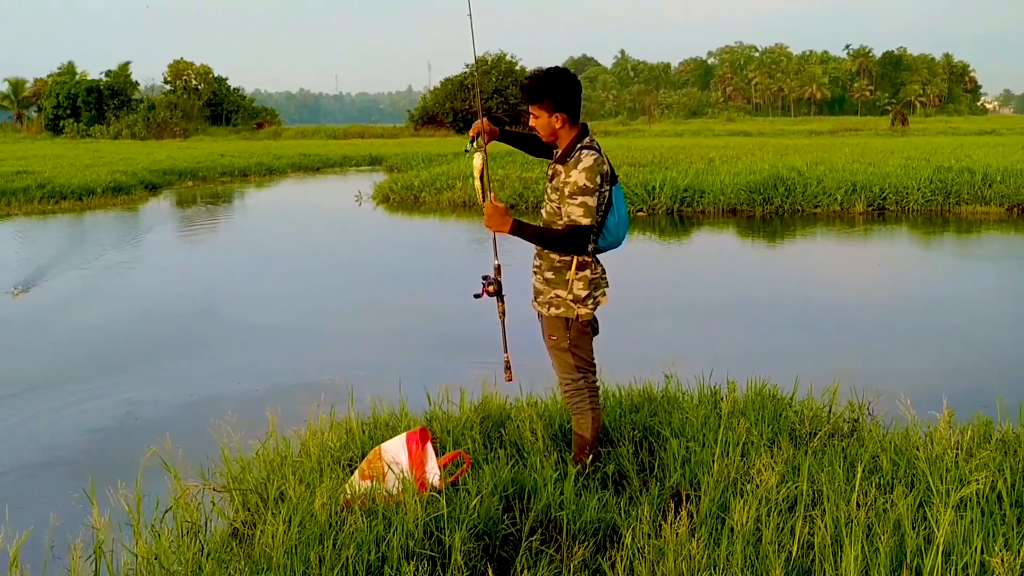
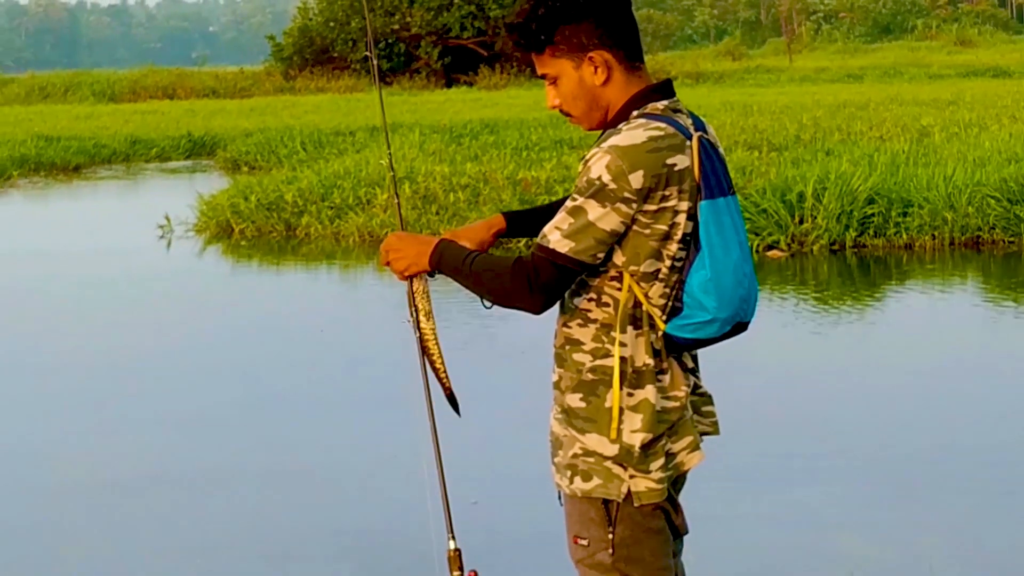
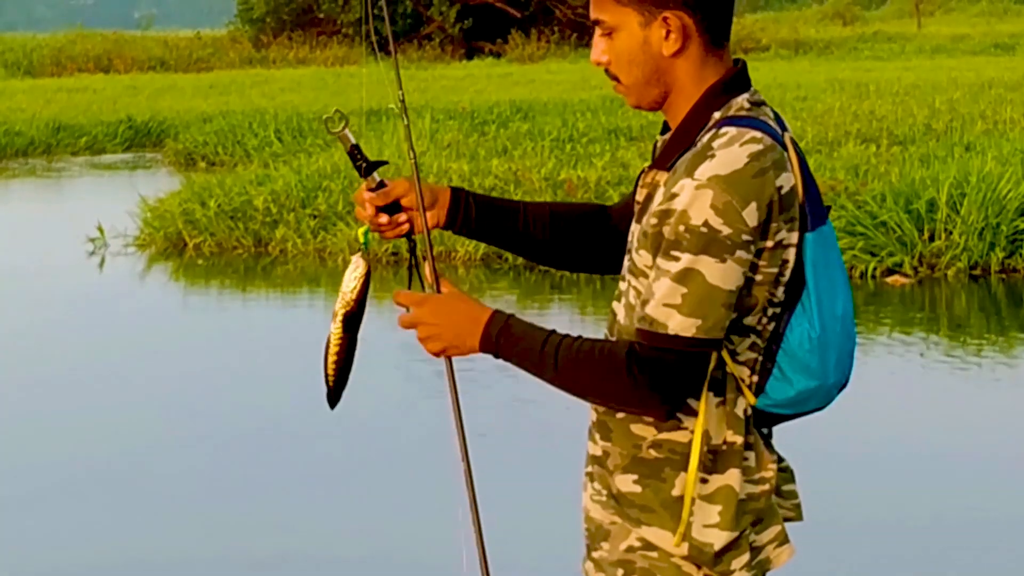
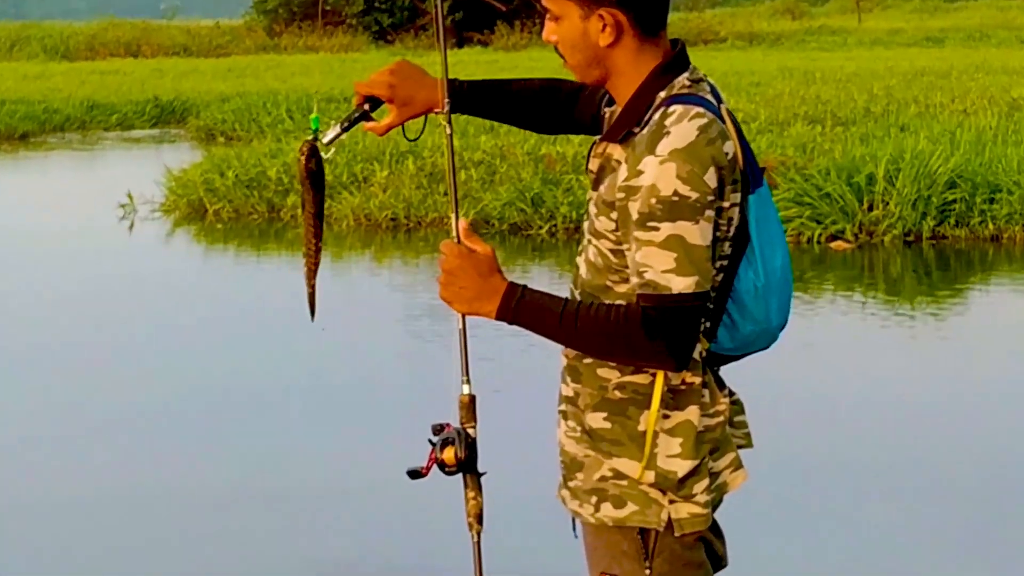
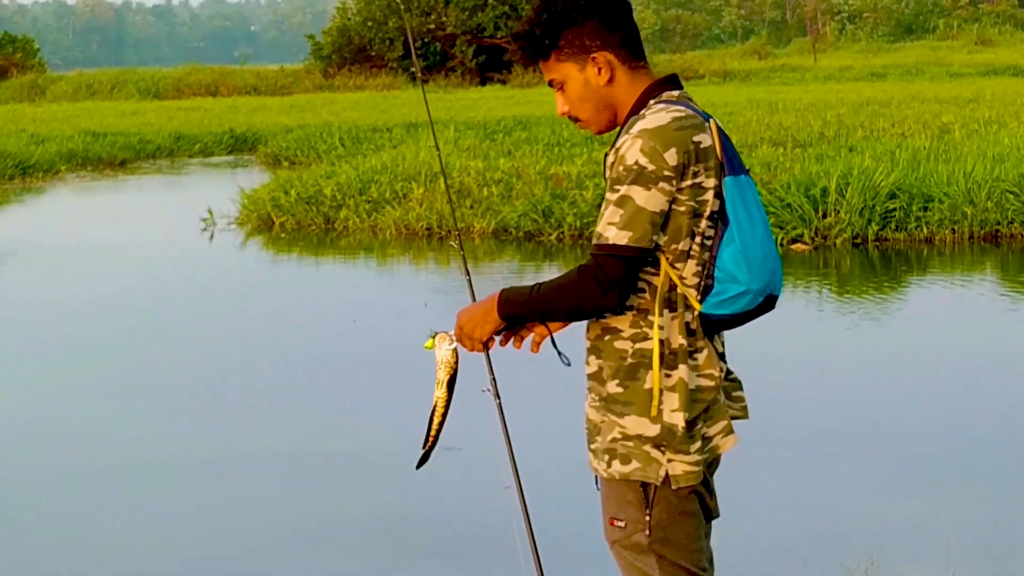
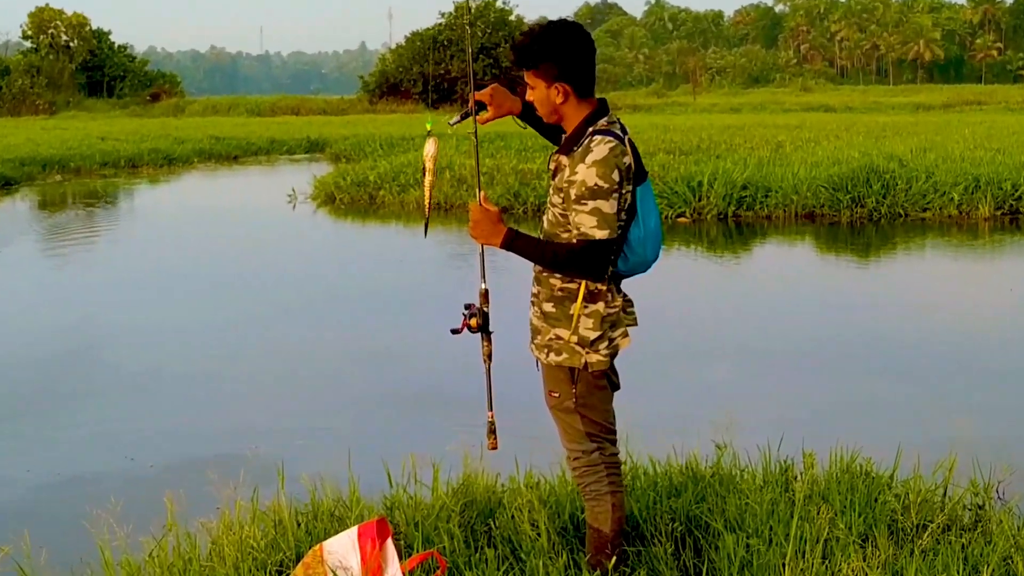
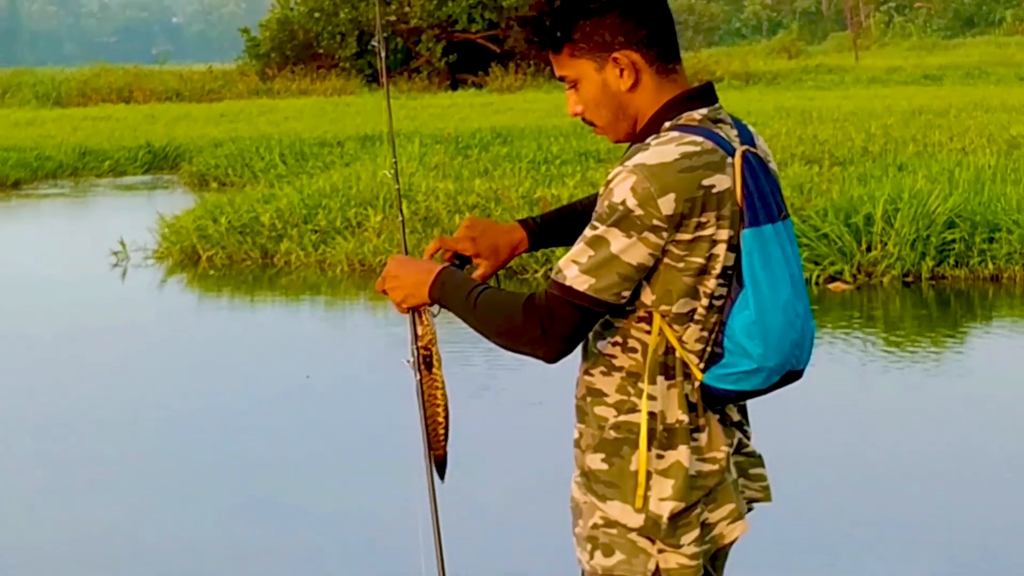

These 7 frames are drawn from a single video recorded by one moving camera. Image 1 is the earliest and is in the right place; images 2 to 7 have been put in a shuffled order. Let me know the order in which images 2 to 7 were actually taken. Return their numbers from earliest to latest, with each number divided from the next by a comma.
6, 4, 3, 7, 2, 5
